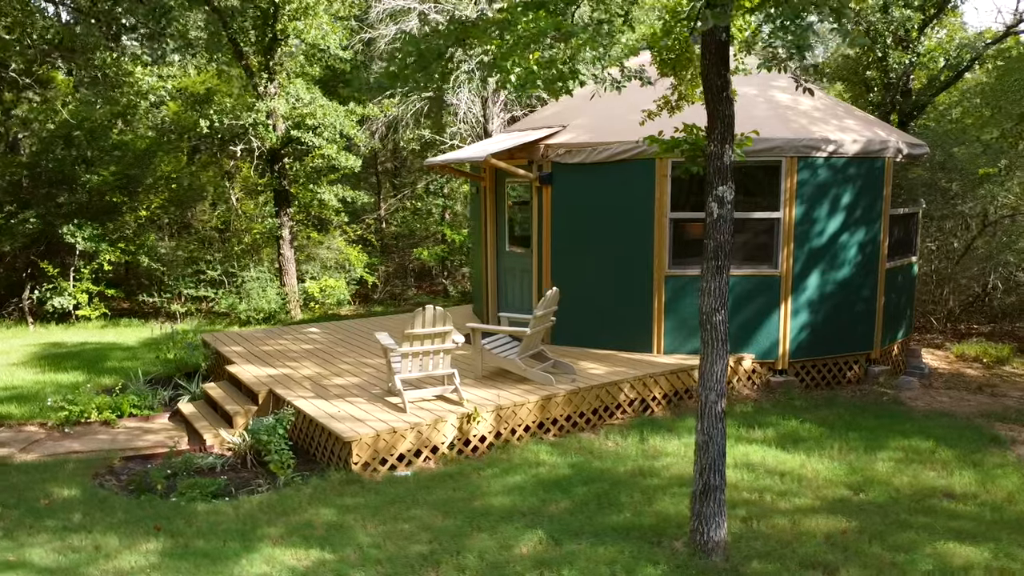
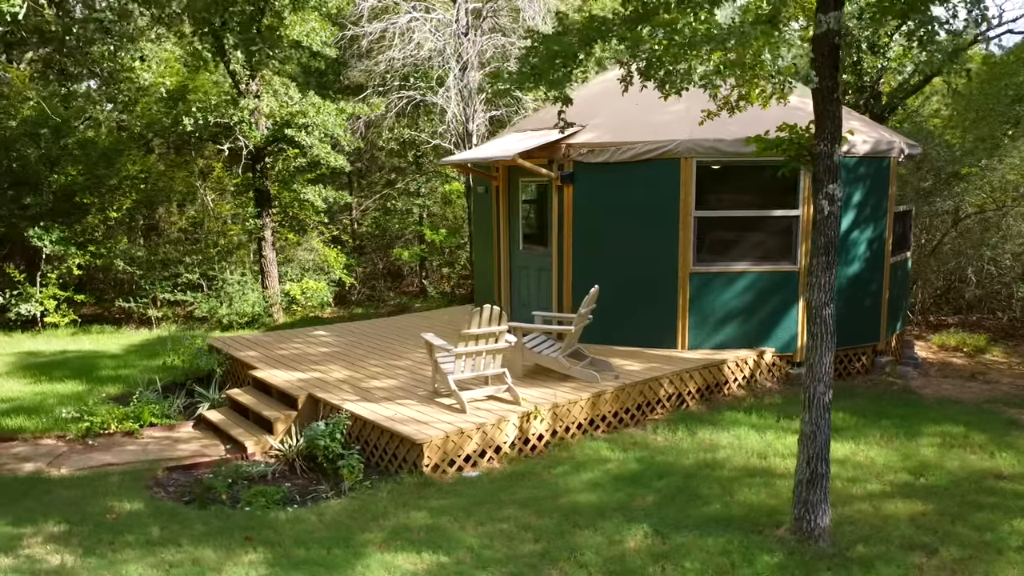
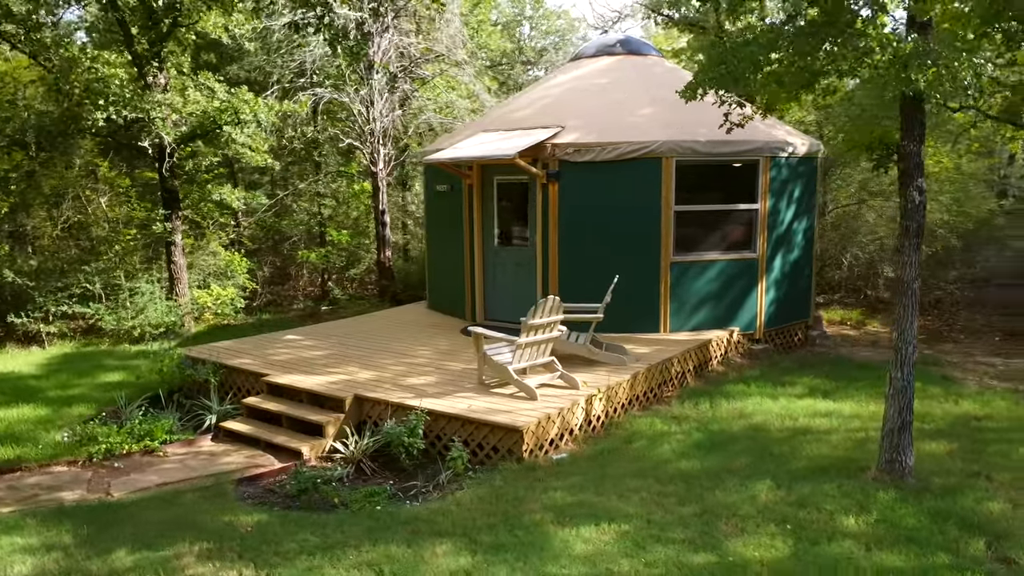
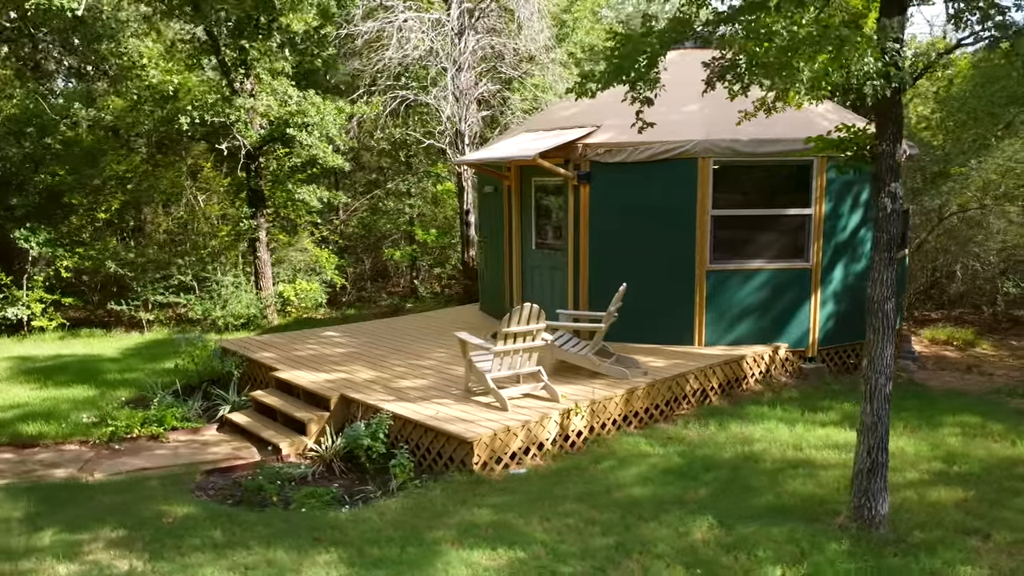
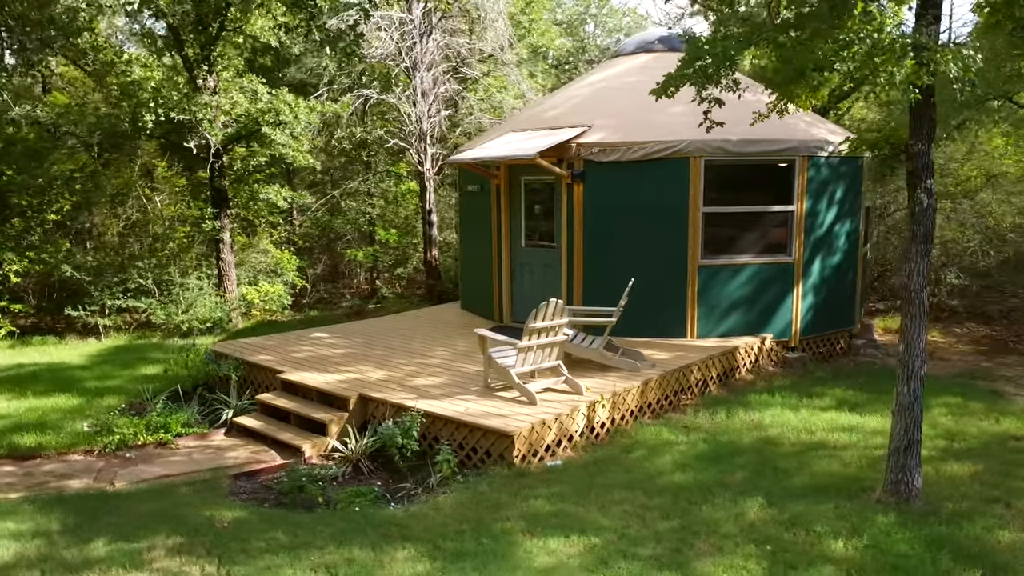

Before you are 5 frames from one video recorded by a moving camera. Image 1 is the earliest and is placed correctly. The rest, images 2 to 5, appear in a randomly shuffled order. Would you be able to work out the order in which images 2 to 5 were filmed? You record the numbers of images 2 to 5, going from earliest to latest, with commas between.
2, 4, 5, 3
